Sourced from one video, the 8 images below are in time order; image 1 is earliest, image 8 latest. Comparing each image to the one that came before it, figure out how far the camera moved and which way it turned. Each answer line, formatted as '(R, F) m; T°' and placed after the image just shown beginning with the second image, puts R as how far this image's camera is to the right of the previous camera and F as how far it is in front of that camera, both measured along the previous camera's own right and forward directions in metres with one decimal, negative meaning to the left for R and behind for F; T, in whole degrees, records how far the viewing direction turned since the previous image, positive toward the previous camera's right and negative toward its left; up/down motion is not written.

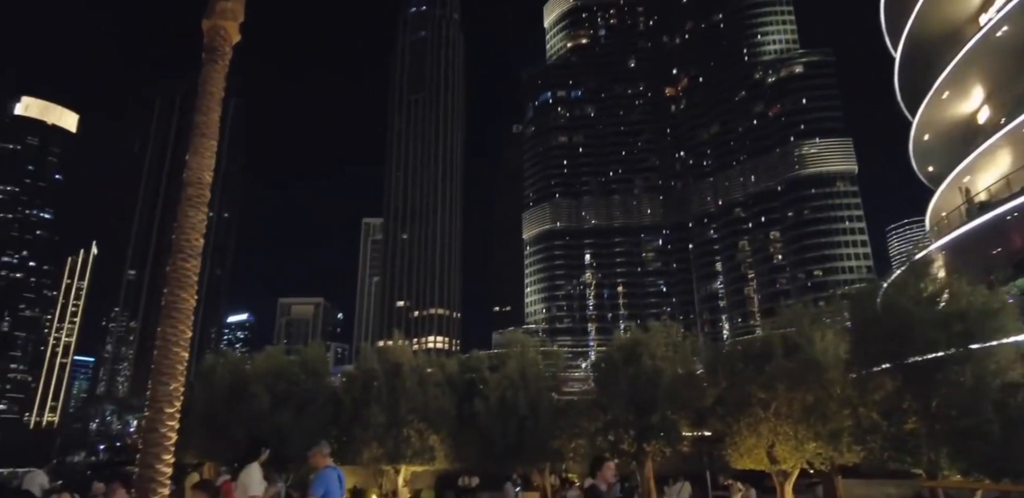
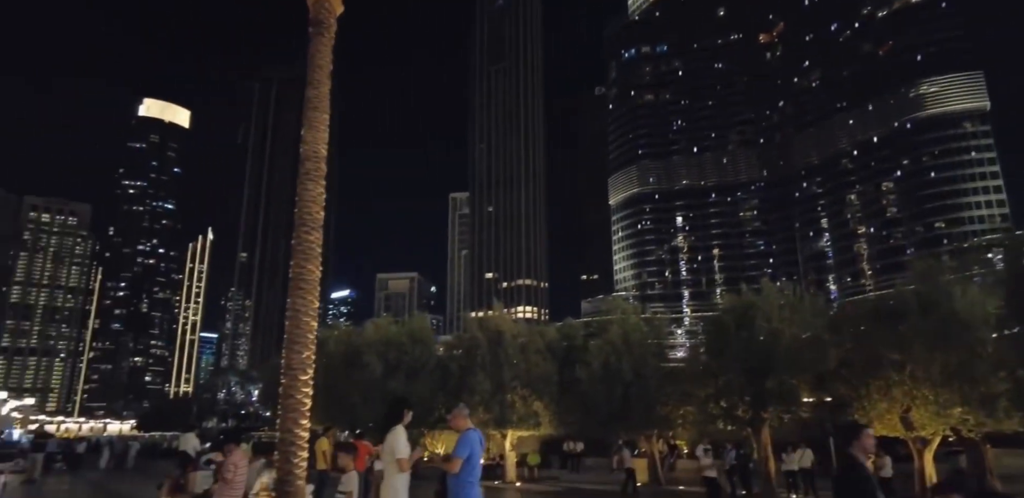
(-0.4, +0.2) m; -8°
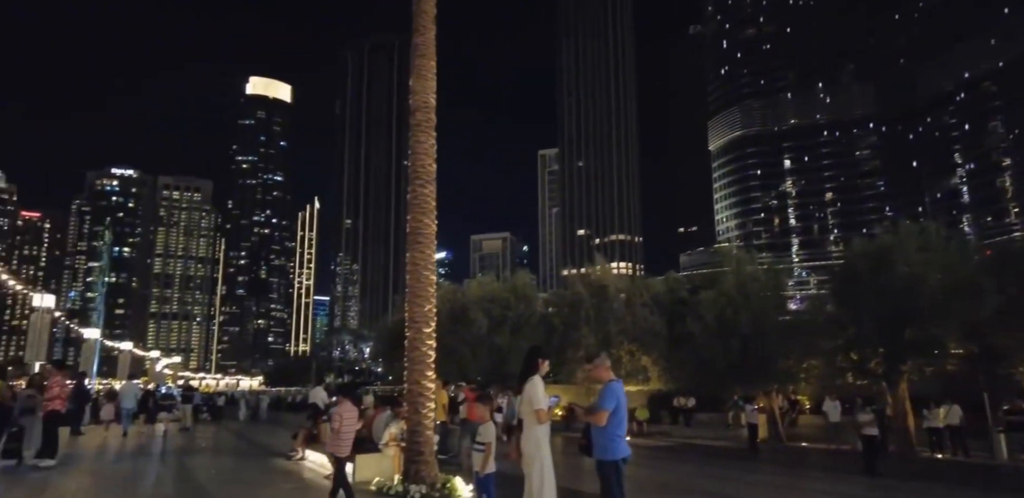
(-0.4, +0.4) m; -9°
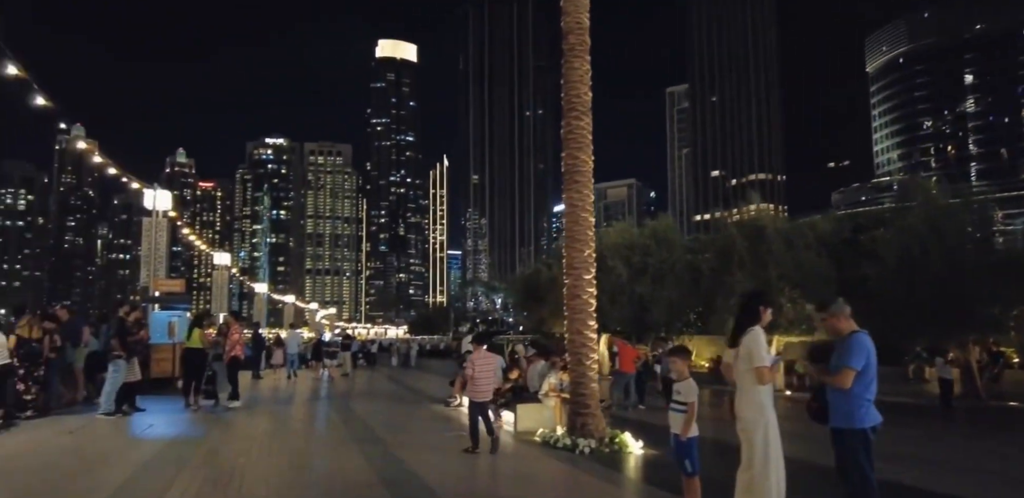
(-0.6, +0.8) m; -12°
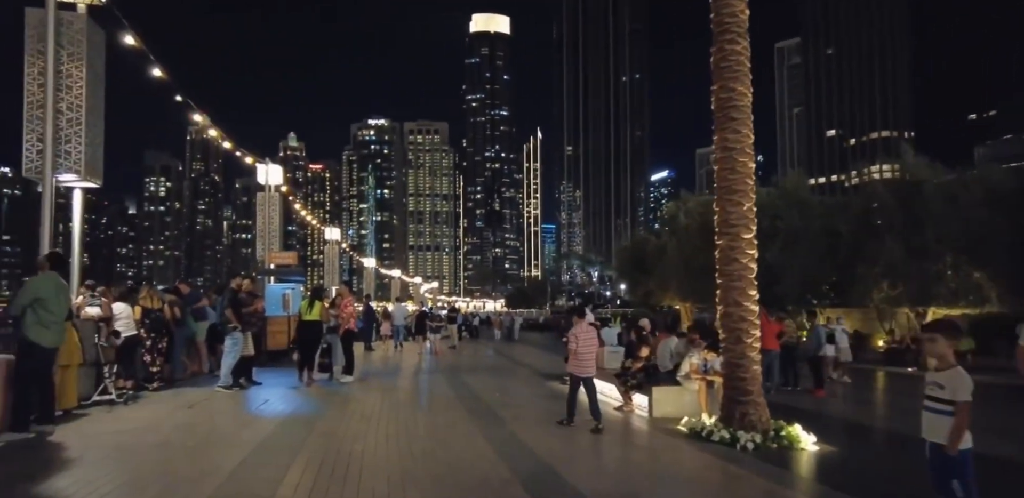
(-0.6, +1.3) m; -9°
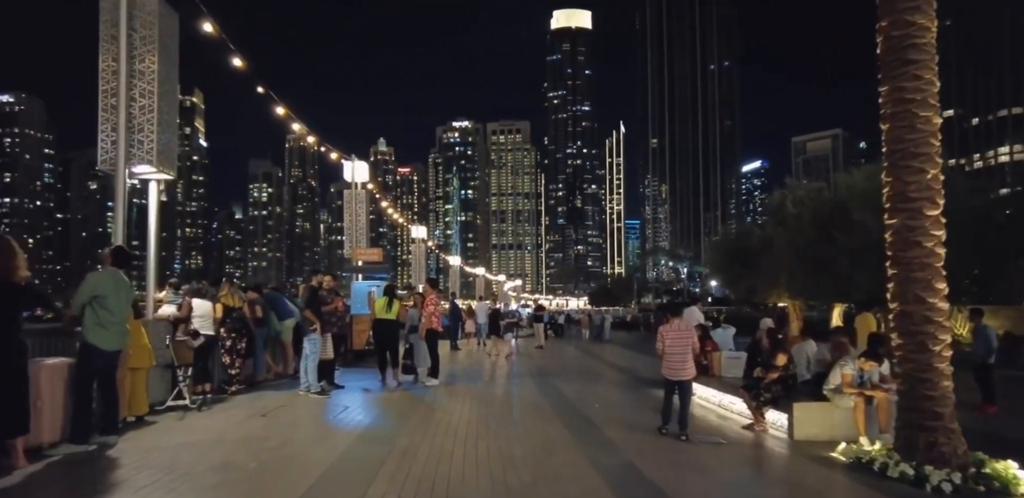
(-0.3, +1.4) m; -8°
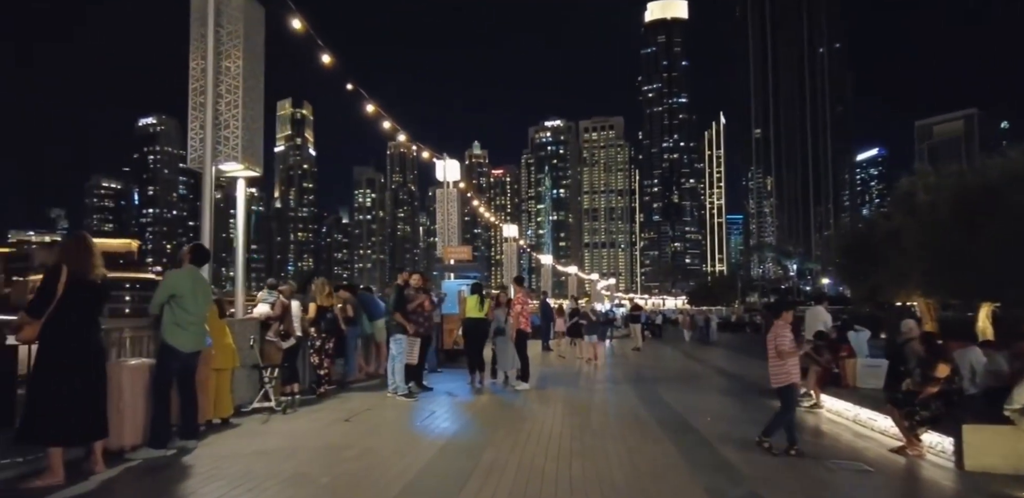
(0.0, +0.9) m; -9°
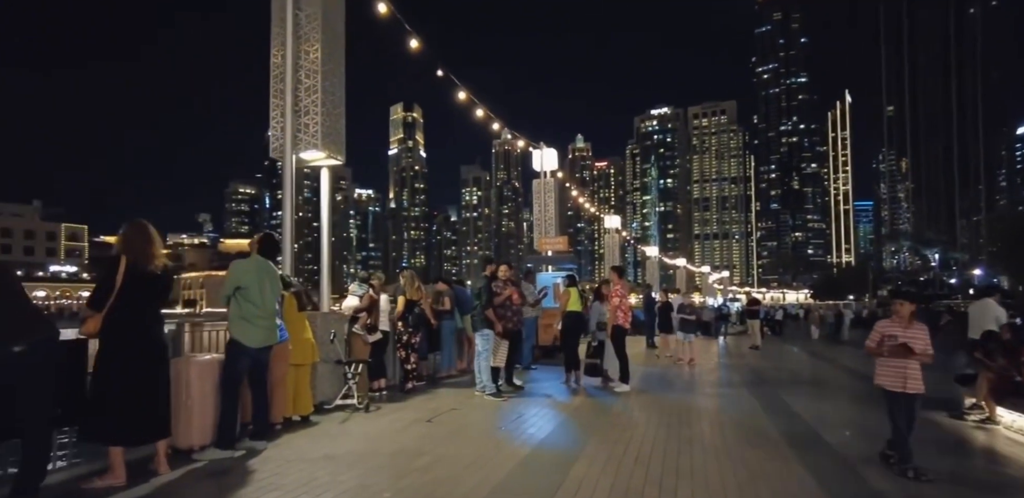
(+0.2, +1.0) m; -10°
